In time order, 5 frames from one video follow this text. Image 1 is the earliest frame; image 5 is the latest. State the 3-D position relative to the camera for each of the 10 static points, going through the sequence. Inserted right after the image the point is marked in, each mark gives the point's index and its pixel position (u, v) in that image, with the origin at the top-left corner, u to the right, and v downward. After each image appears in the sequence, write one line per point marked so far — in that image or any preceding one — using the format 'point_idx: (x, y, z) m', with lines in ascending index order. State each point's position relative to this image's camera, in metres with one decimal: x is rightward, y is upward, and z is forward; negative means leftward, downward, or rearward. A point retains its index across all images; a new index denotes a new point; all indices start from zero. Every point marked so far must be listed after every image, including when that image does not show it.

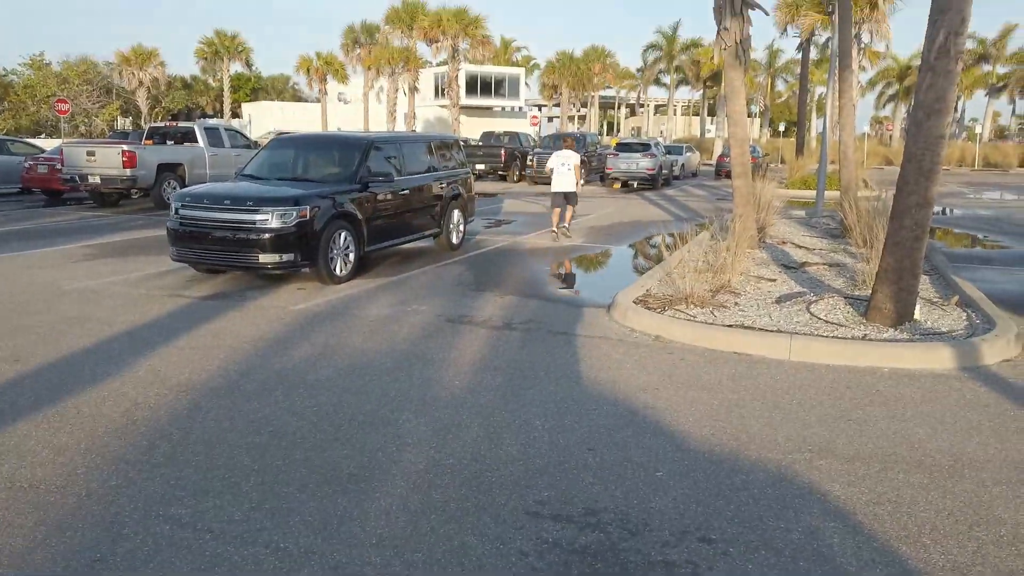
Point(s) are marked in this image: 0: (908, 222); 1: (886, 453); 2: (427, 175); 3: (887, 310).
0: (+3.9, +0.7, +7.4) m
1: (+2.3, -1.0, +4.7) m
2: (-1.4, +1.9, +12.6) m
3: (+3.8, -0.2, +7.6) m
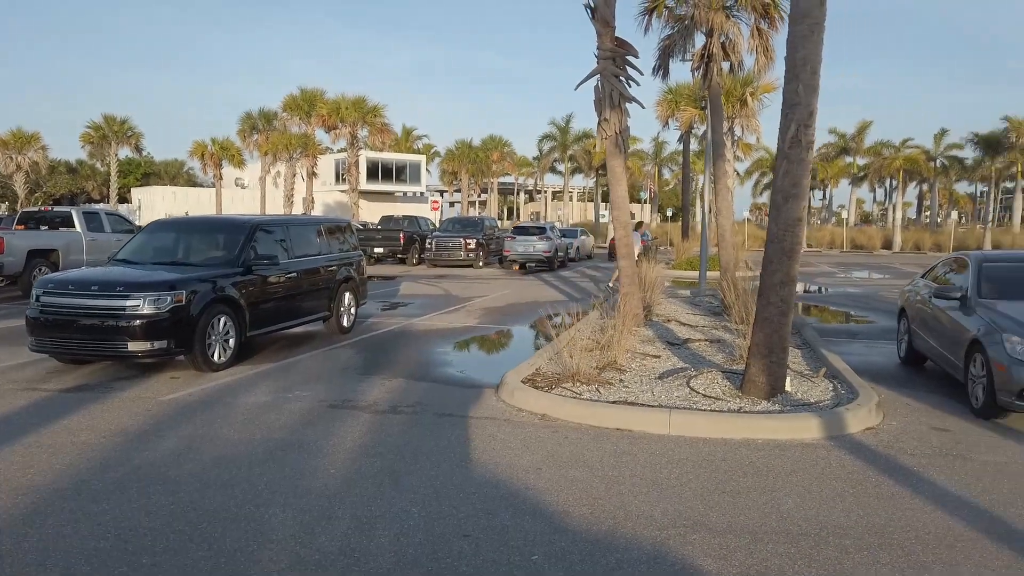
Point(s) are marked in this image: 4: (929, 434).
0: (+2.7, -0.1, +7.8) m
1: (+1.6, -1.5, +4.7) m
2: (-3.2, +0.5, +12.4) m
3: (+2.6, -1.0, +7.9) m
4: (+3.8, -1.3, +6.9) m
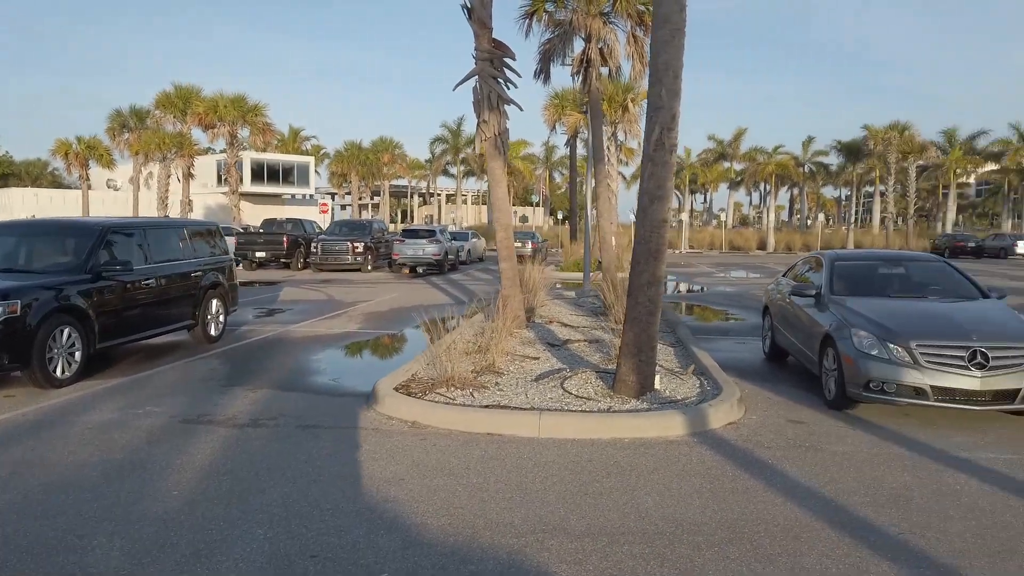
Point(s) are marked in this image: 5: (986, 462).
0: (+1.4, -0.1, +7.9) m
1: (+0.7, -1.5, +4.7) m
2: (-5.1, +0.4, +11.6) m
3: (+1.3, -1.0, +8.0) m
4: (+2.6, -1.3, +7.2) m
5: (+3.8, -1.4, +6.1) m
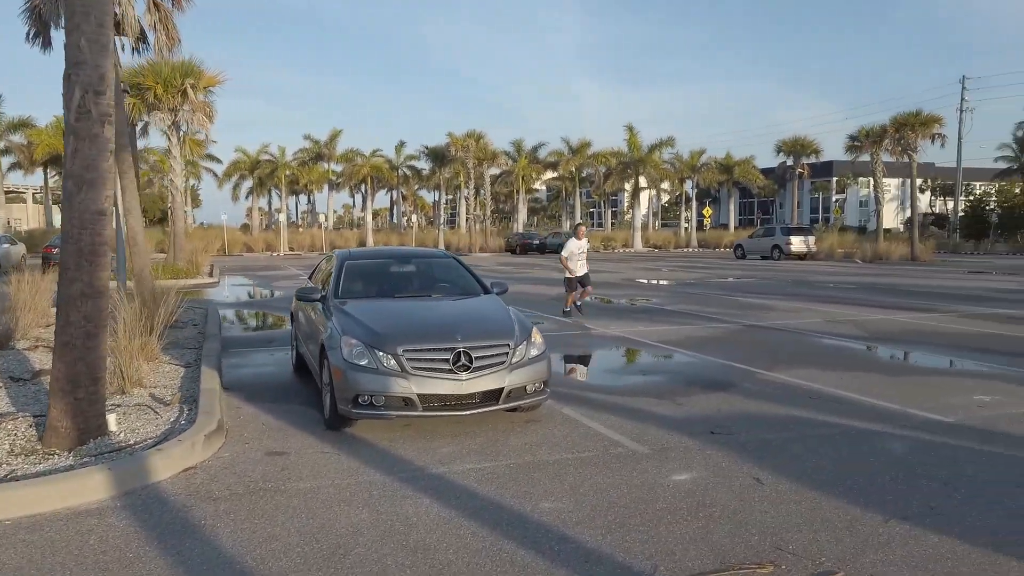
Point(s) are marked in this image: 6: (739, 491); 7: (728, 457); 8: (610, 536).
0: (-3.5, -0.2, +6.0) m
1: (-2.5, -1.6, +2.8) m
2: (-11.0, -0.1, +6.1) m
3: (-3.6, -1.1, +6.0) m
4: (-2.0, -1.4, +5.9) m
5: (-0.4, -1.4, +5.5) m
6: (+1.6, -1.4, +5.2) m
7: (+1.7, -1.4, +6.0) m
8: (+0.6, -1.5, +4.4) m
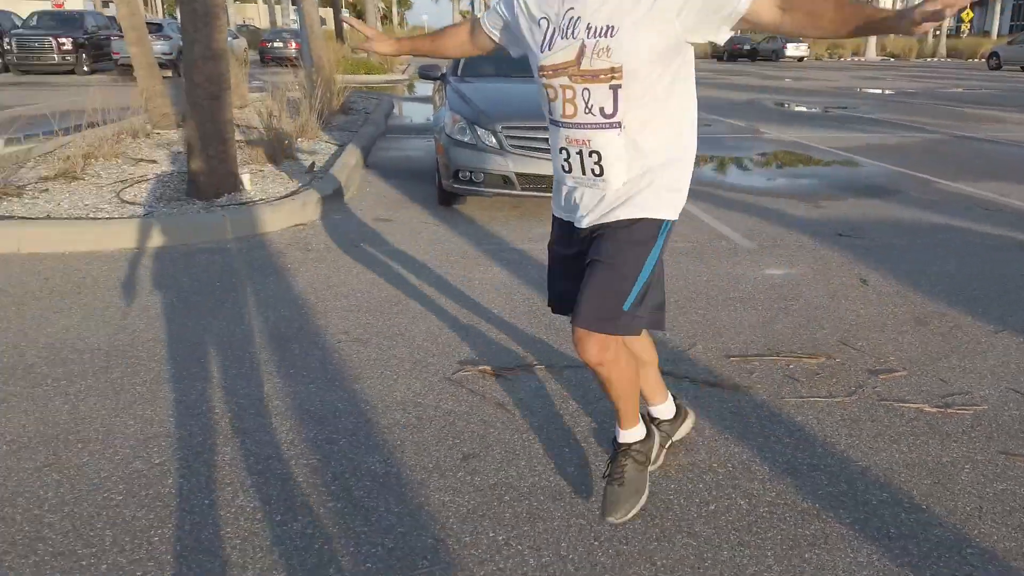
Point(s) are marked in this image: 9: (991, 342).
0: (-2.6, +1.8, +6.4) m
1: (-2.6, -0.4, +3.5) m
2: (-9.8, +2.6, +8.4) m
3: (-2.8, +0.9, +6.7) m
4: (-1.3, +0.5, +6.2) m
5: (+0.2, +0.3, +5.5) m
6: (+2.0, 0.0, +4.7) m
7: (+2.4, +0.2, +5.4) m
8: (+0.8, -0.1, +4.2) m
9: (+2.5, -0.3, +3.8) m
